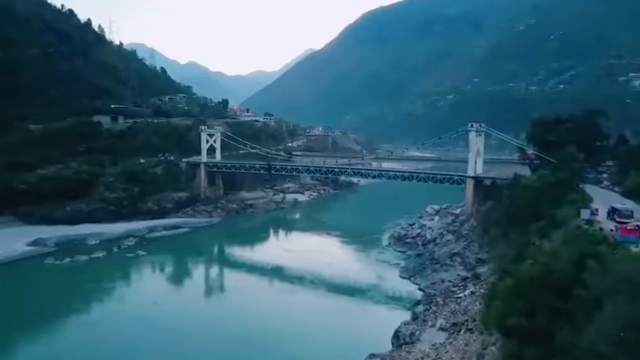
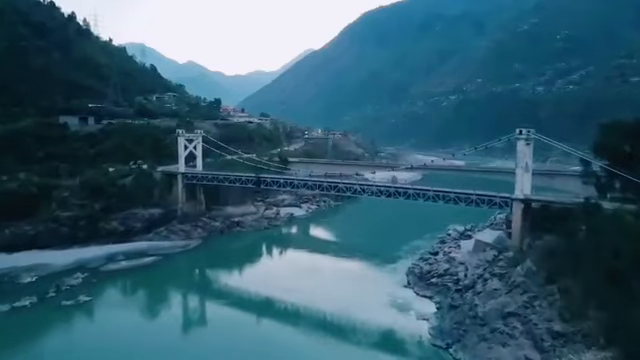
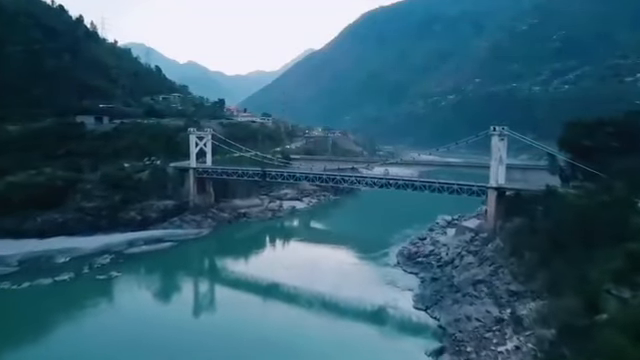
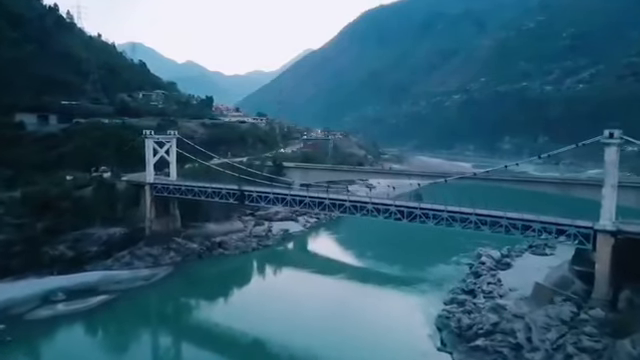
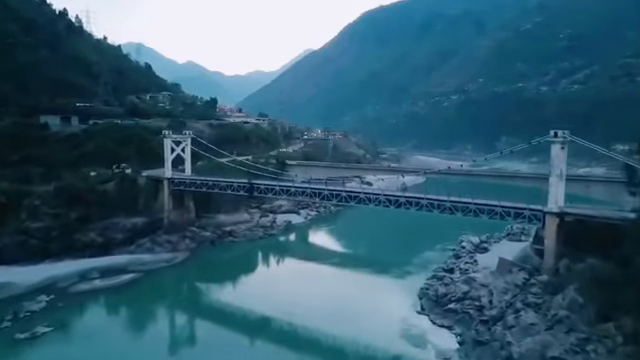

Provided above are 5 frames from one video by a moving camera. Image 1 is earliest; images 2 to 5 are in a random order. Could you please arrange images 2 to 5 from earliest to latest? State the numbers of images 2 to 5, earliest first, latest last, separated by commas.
3, 2, 5, 4
